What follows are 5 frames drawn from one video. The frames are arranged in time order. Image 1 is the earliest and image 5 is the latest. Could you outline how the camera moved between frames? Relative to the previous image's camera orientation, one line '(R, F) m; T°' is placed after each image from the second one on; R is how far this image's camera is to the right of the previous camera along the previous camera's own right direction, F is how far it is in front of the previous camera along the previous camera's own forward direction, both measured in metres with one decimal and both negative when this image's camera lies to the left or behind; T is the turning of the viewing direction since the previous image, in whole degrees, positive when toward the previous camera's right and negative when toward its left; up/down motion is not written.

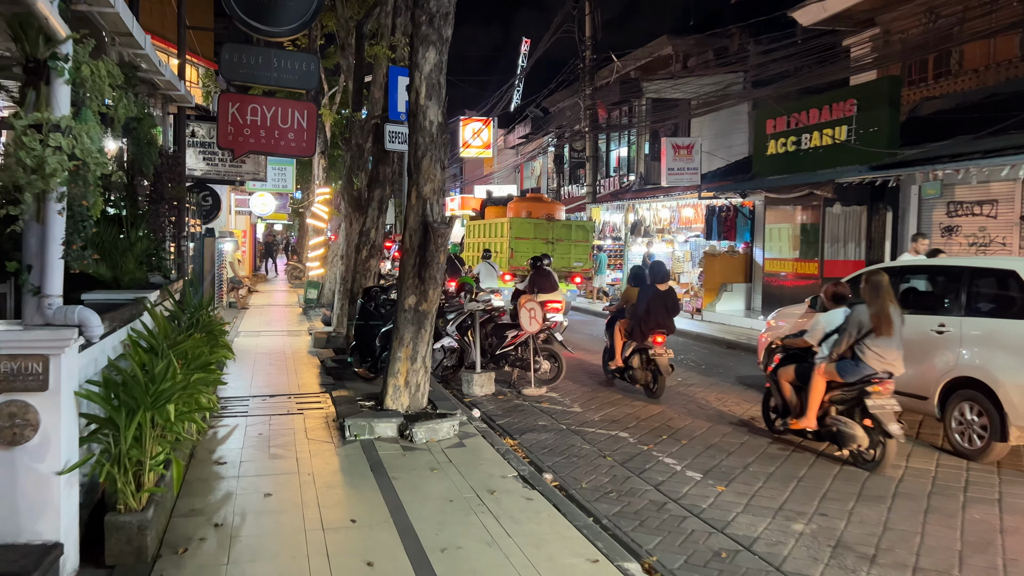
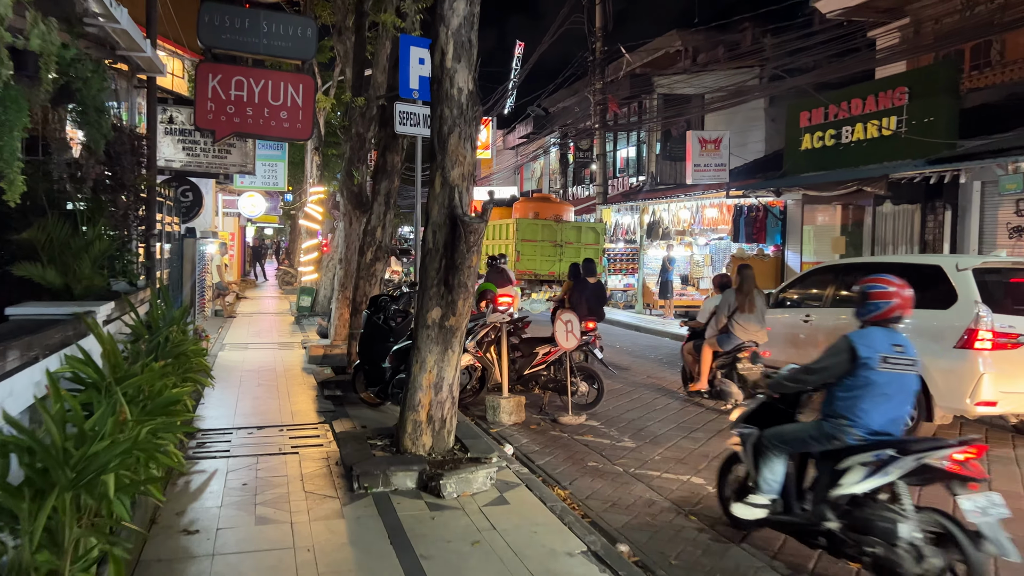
(-0.4, +1.5) m; +1°
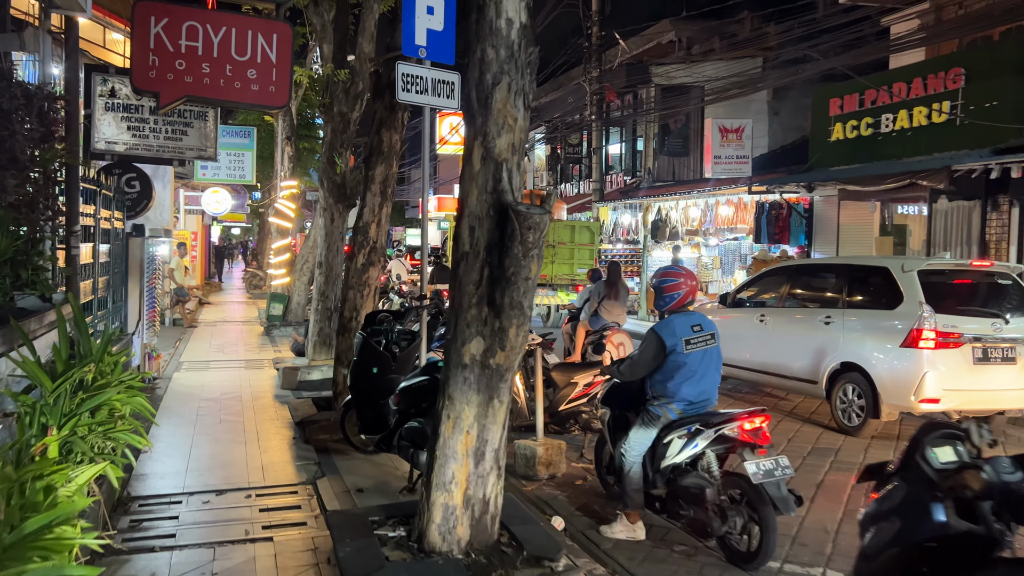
(-0.5, +1.8) m; +2°
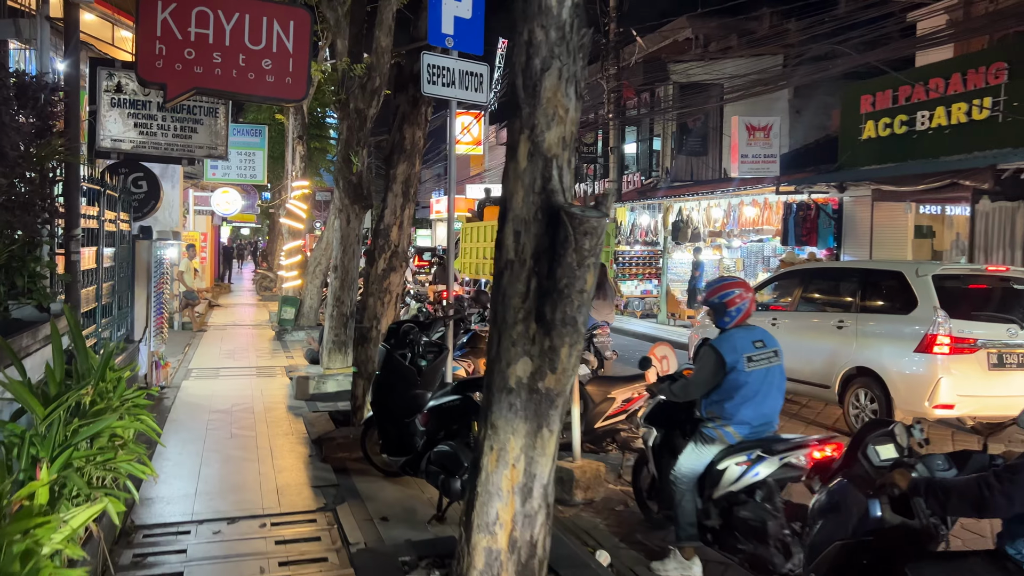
(-0.2, +0.5) m; -1°
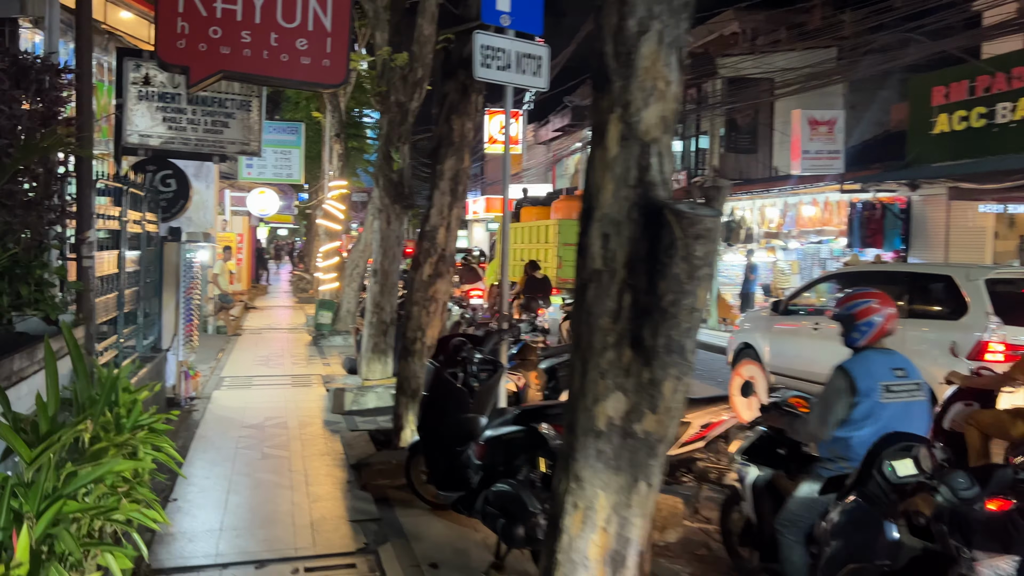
(-0.2, +0.7) m; -2°
